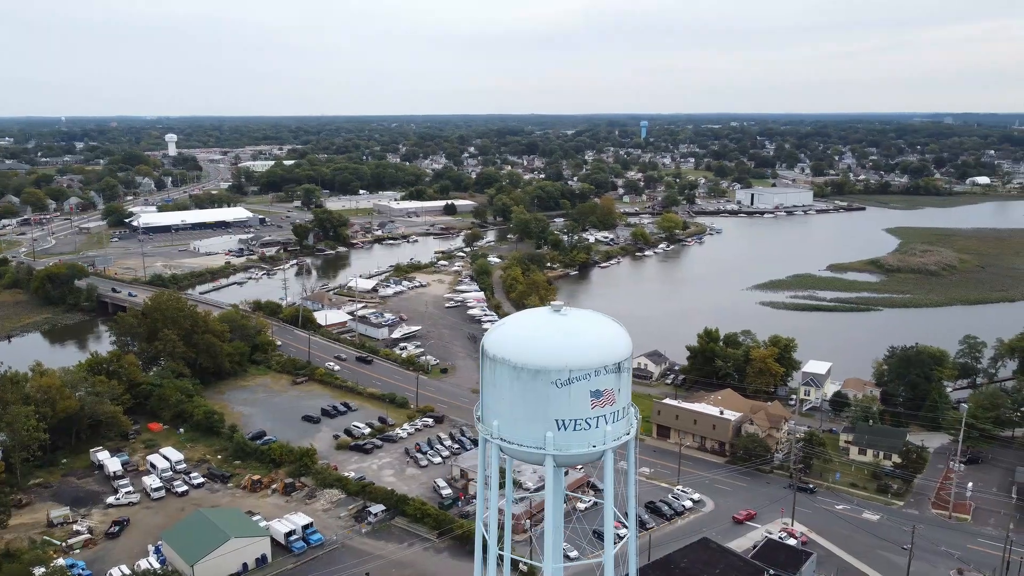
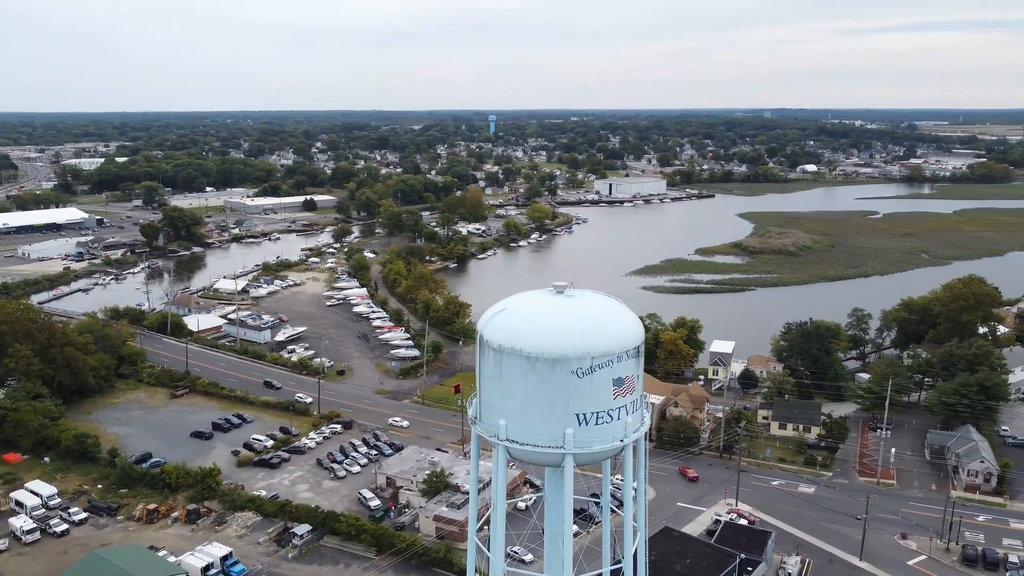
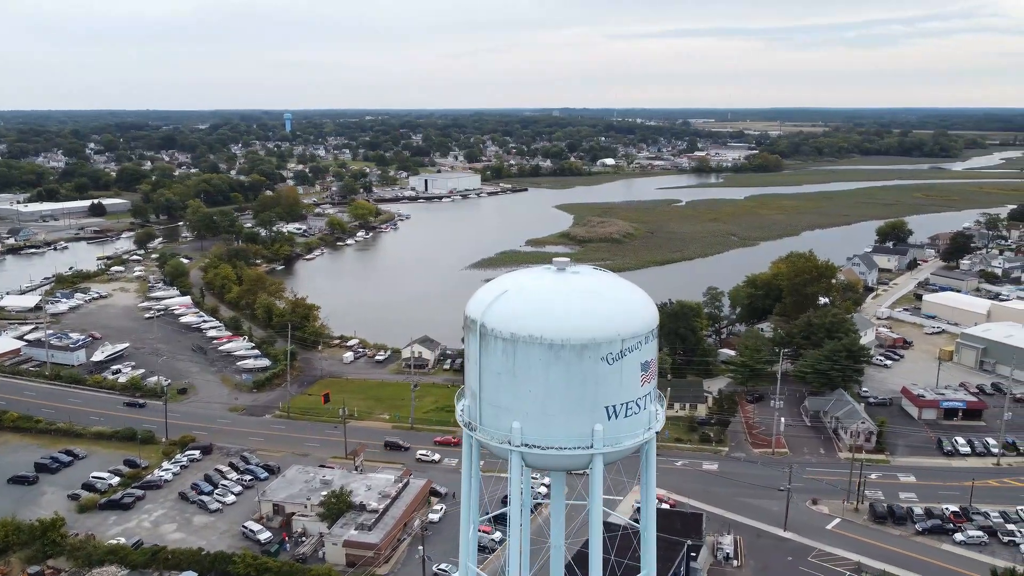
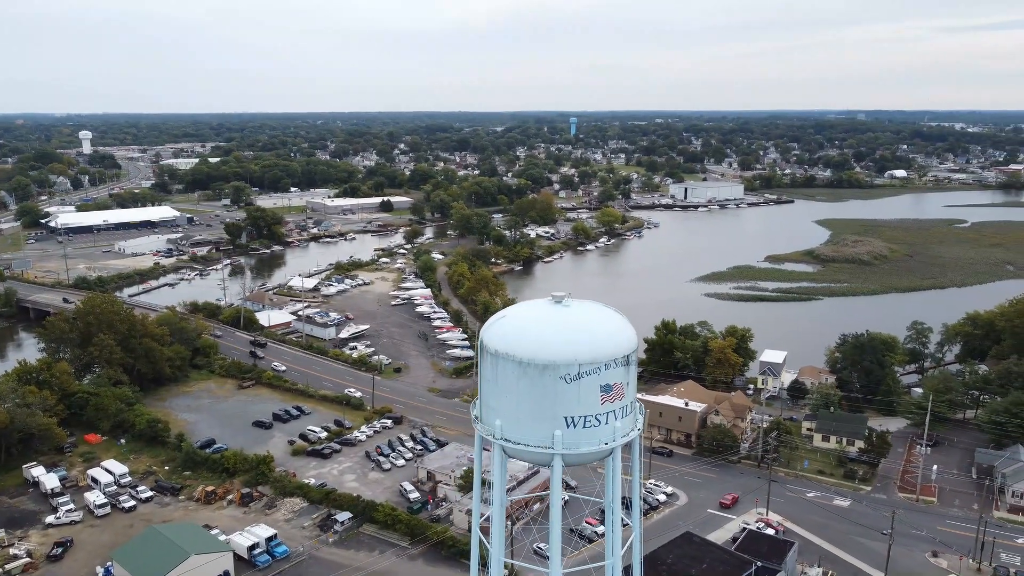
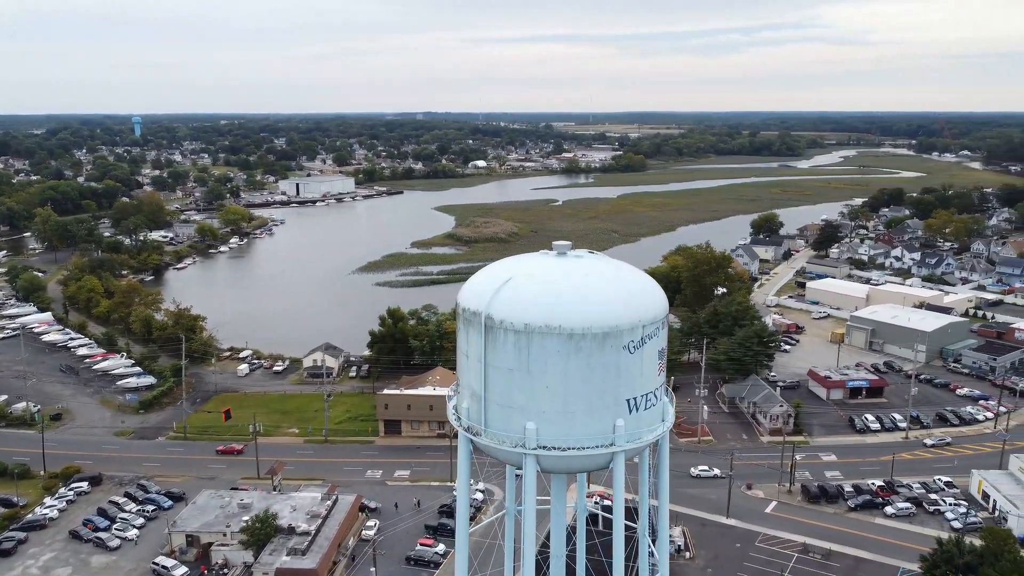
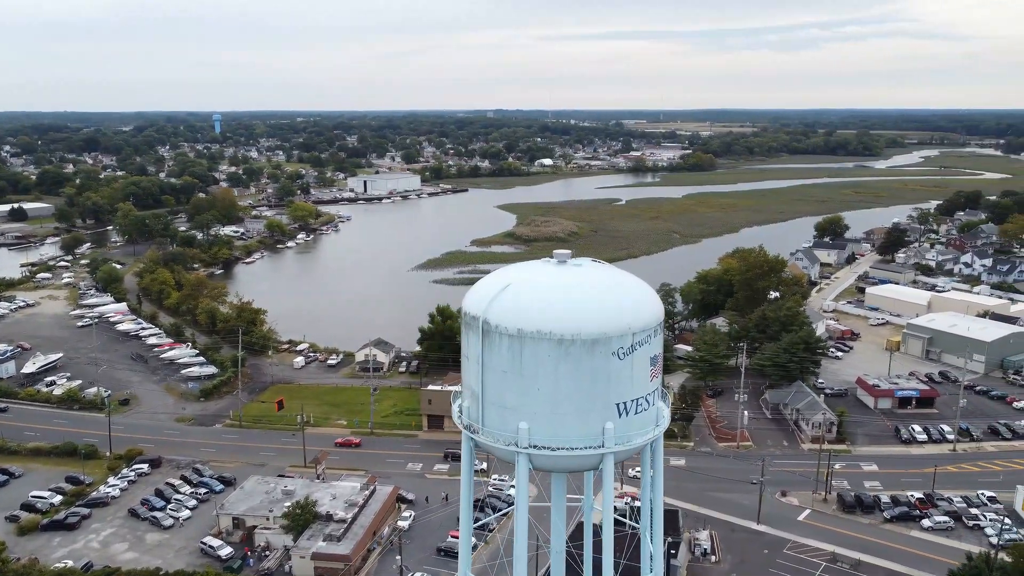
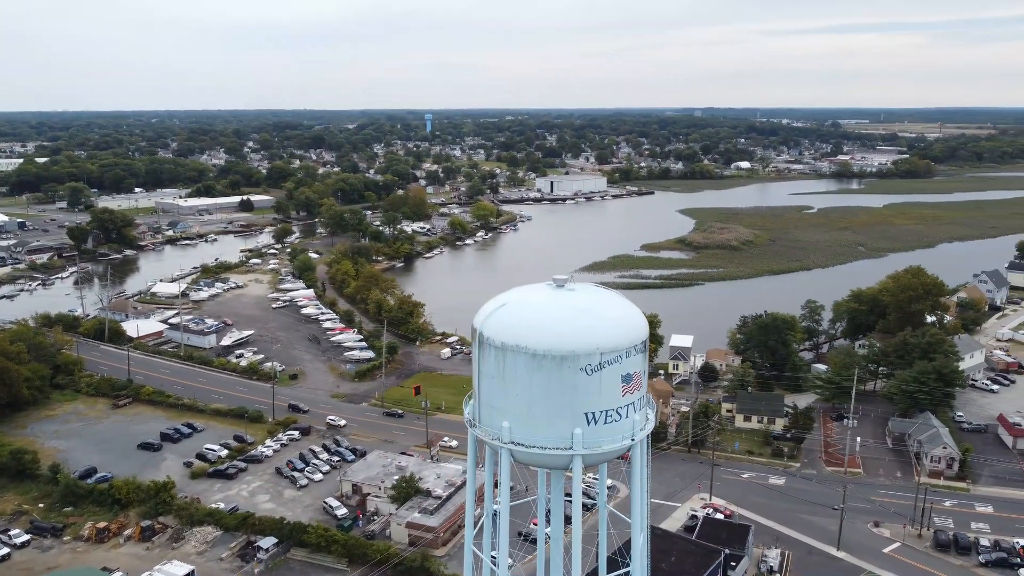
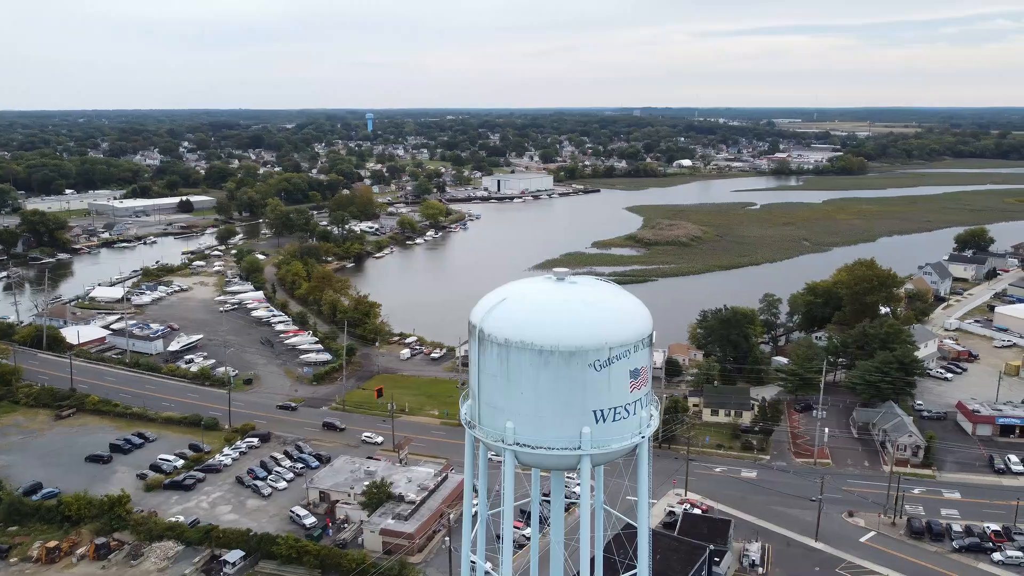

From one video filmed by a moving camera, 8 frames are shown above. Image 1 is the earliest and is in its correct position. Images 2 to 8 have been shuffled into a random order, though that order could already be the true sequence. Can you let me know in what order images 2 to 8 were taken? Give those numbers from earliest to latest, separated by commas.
4, 2, 7, 8, 3, 6, 5
